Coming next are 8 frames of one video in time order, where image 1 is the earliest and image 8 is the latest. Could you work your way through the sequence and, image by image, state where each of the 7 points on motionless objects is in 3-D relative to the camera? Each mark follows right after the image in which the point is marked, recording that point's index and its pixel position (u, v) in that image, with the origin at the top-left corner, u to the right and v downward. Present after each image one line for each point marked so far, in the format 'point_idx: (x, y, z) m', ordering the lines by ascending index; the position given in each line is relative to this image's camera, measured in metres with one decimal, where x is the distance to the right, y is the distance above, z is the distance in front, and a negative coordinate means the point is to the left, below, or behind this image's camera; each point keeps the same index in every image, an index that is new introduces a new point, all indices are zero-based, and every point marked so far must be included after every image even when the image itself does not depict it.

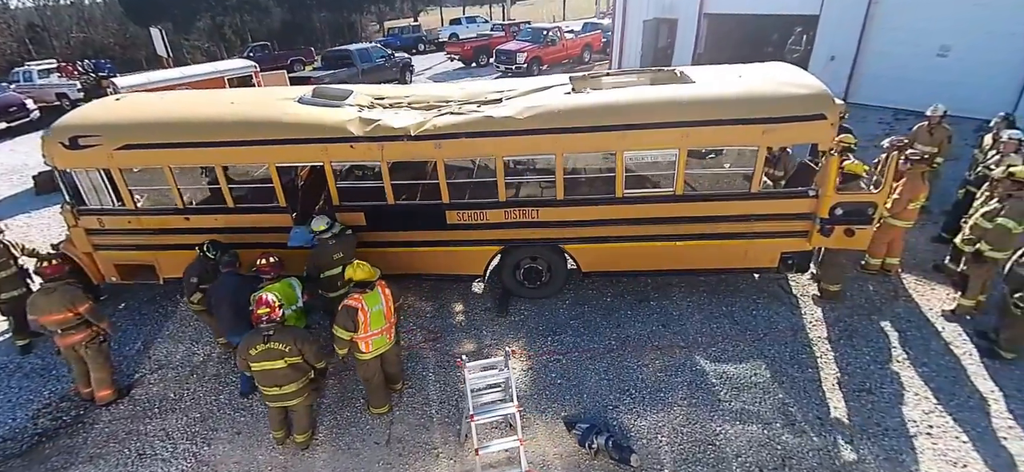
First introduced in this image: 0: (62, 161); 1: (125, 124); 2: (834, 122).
0: (-4.6, +0.8, +4.7) m
1: (-3.9, +1.2, +4.7) m
2: (+2.9, +1.0, +4.3) m
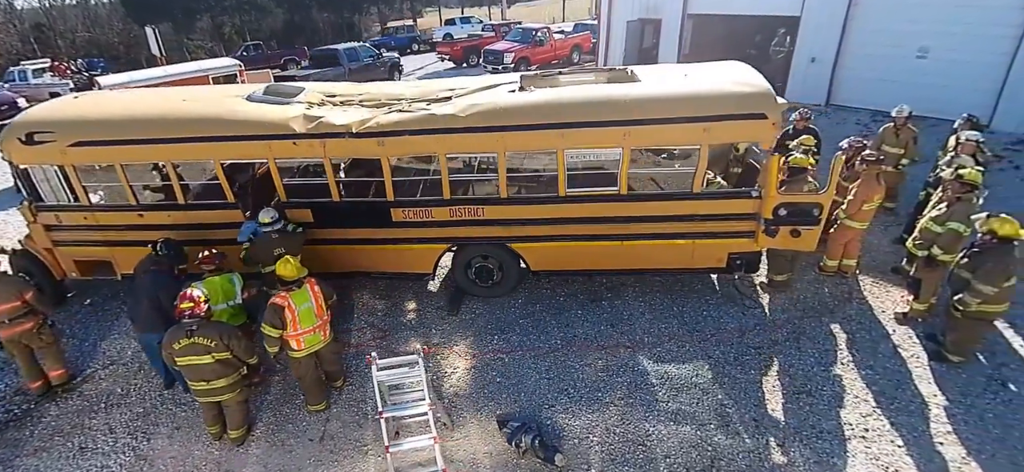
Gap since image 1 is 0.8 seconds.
0: (-5.2, +0.8, +4.8) m
1: (-4.5, +1.2, +4.8) m
2: (+2.4, +1.0, +4.3) m
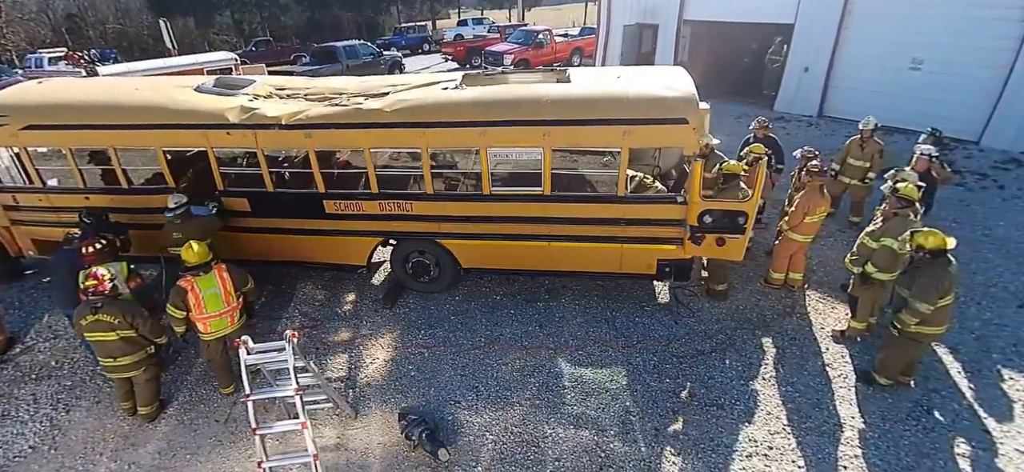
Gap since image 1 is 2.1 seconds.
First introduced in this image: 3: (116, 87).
0: (-5.9, +1.1, +5.0) m
1: (-5.1, +1.4, +5.0) m
2: (+1.6, +1.0, +4.2) m
3: (-4.4, +1.7, +5.3) m
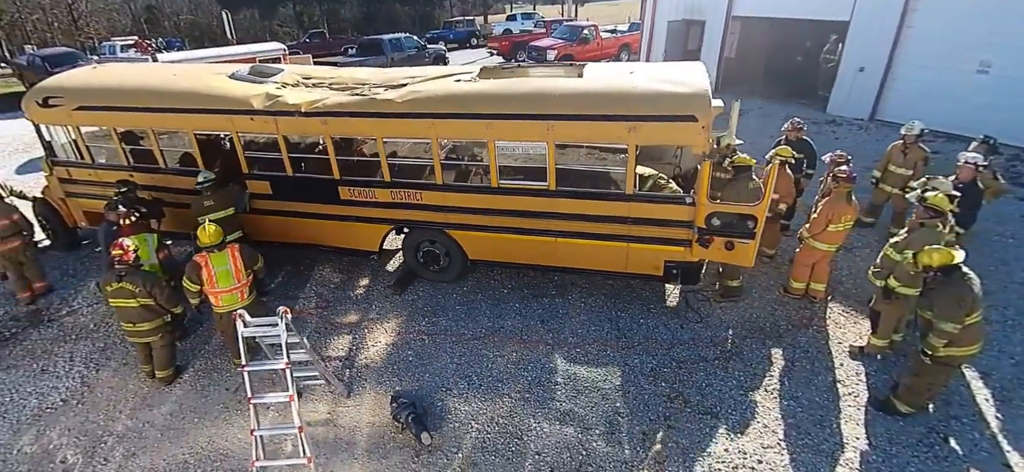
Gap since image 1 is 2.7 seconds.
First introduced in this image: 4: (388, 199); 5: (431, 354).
0: (-5.7, +1.5, +5.6) m
1: (-5.0, +1.8, +5.5) m
2: (+1.7, +1.0, +4.1) m
3: (-4.2, +2.0, +5.7) m
4: (-1.4, +0.4, +5.2) m
5: (-0.8, -1.2, +4.7) m
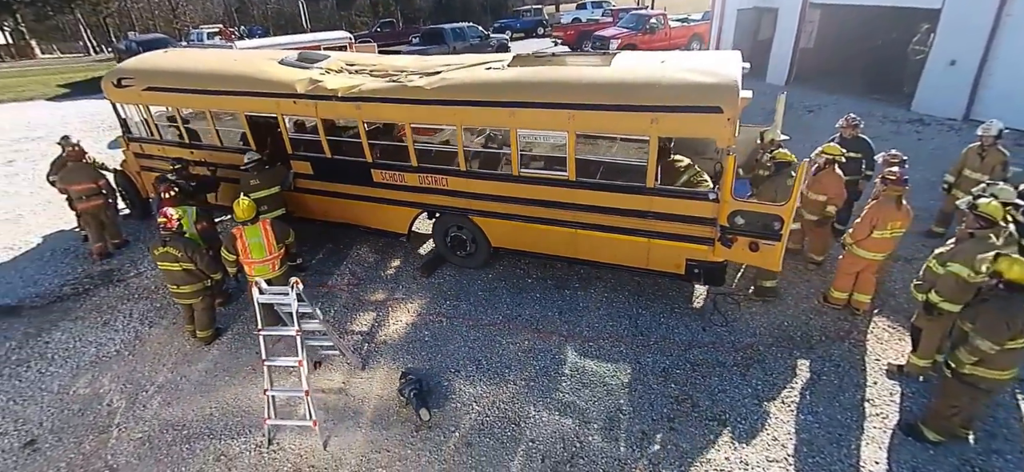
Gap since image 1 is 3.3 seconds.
0: (-5.3, +1.9, +6.3) m
1: (-4.6, +2.2, +6.1) m
2: (+1.8, +1.0, +3.8) m
3: (-3.8, +2.3, +6.2) m
4: (-1.1, +0.6, +5.4) m
5: (-0.7, -1.0, +4.9) m
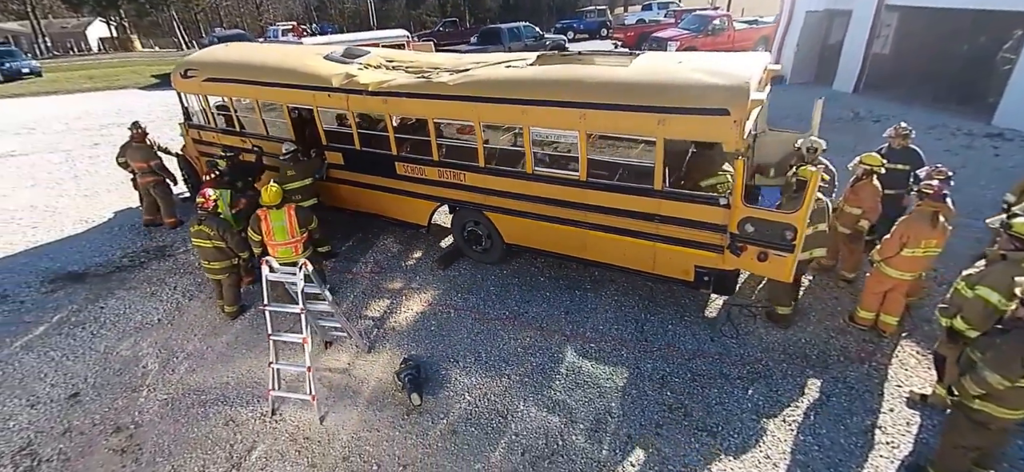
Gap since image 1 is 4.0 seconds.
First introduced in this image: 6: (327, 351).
0: (-4.9, +2.2, +7.0) m
1: (-4.2, +2.4, +6.7) m
2: (+1.8, +0.9, +3.7) m
3: (-3.4, +2.6, +6.7) m
4: (-0.9, +0.7, +5.5) m
5: (-0.6, -1.0, +5.0) m
6: (-1.9, -1.1, +4.7) m
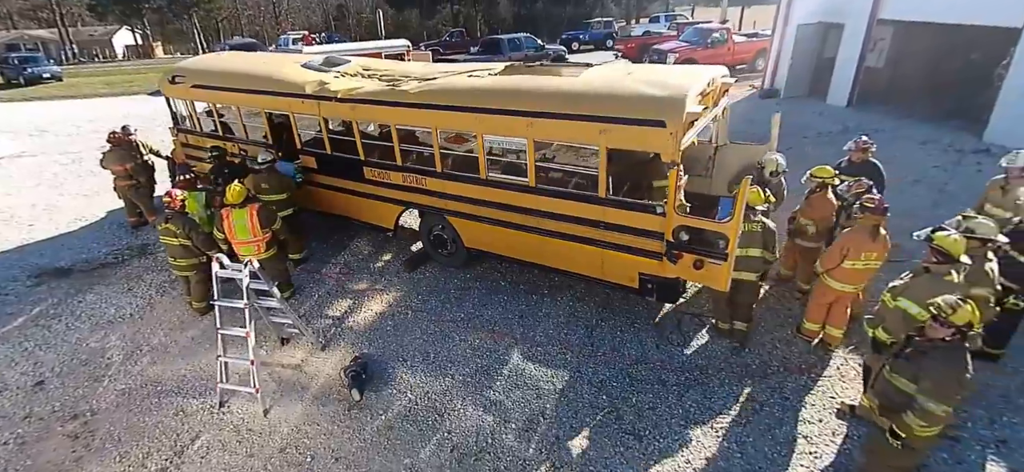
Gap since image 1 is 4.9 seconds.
0: (-5.3, +2.2, +7.3) m
1: (-4.6, +2.4, +6.9) m
2: (+1.3, +0.8, +3.8) m
3: (-3.8, +2.6, +6.9) m
4: (-1.3, +0.6, +5.7) m
5: (-1.1, -1.0, +5.1) m
6: (-2.4, -1.1, +4.9) m
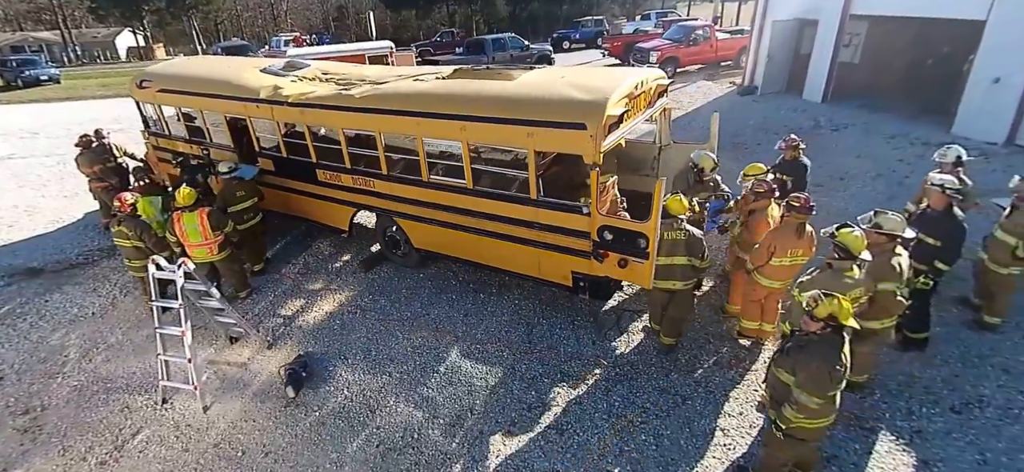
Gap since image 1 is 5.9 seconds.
0: (-5.9, +2.2, +7.4) m
1: (-5.2, +2.4, +7.1) m
2: (+0.7, +0.8, +3.9) m
3: (-4.4, +2.5, +7.1) m
4: (-2.0, +0.6, +5.8) m
5: (-1.7, -1.0, +5.2) m
6: (-3.0, -1.2, +5.0) m
